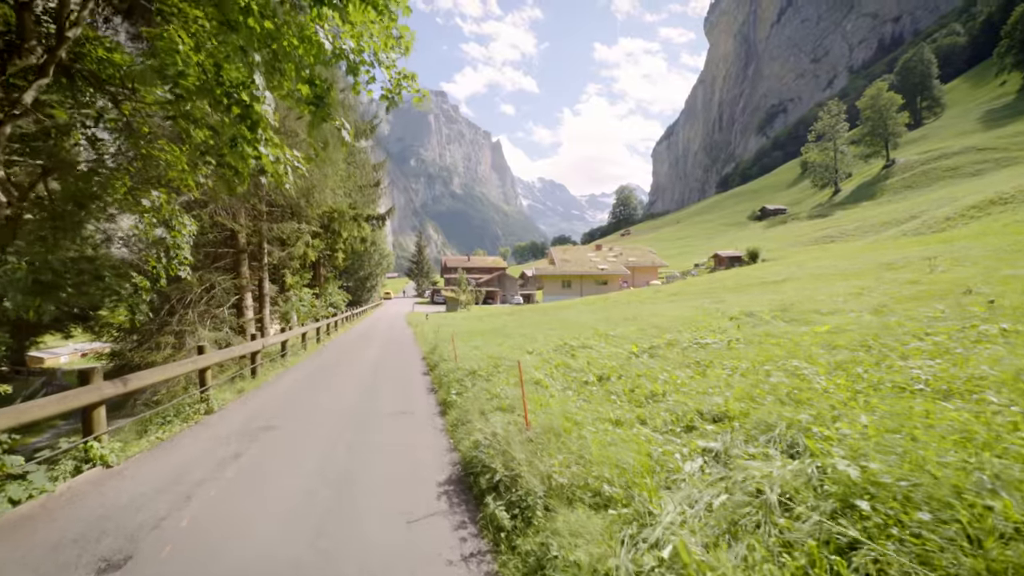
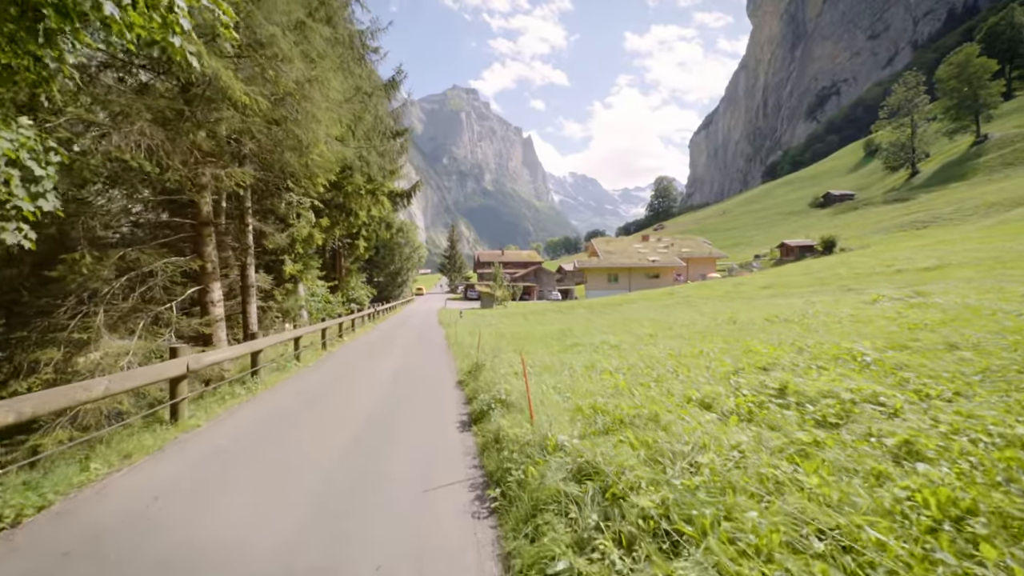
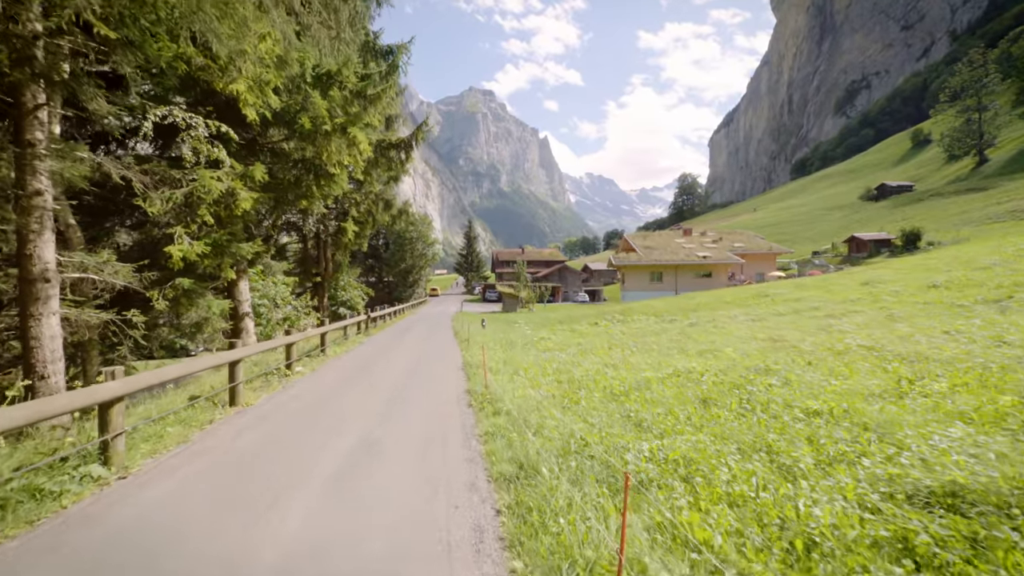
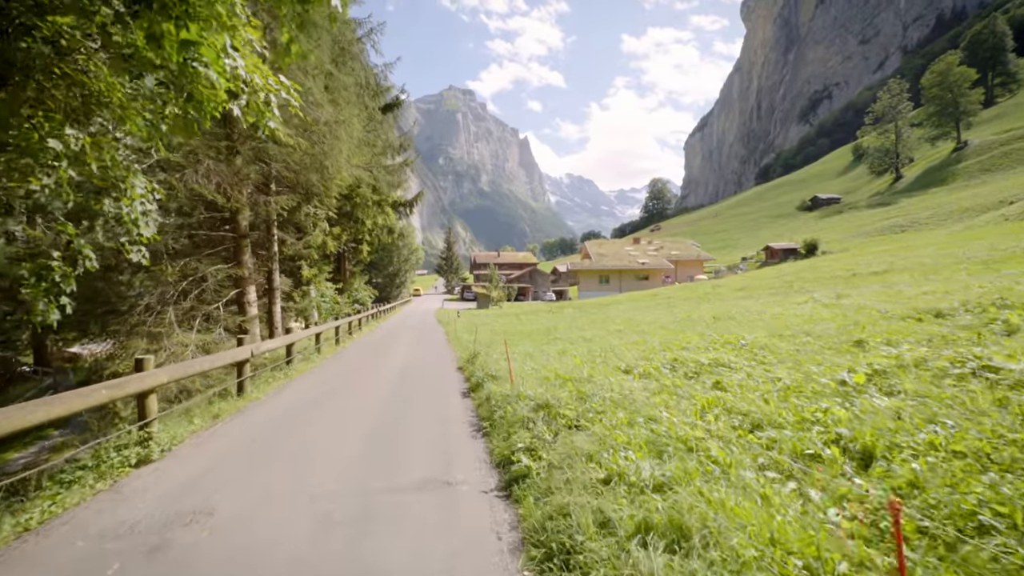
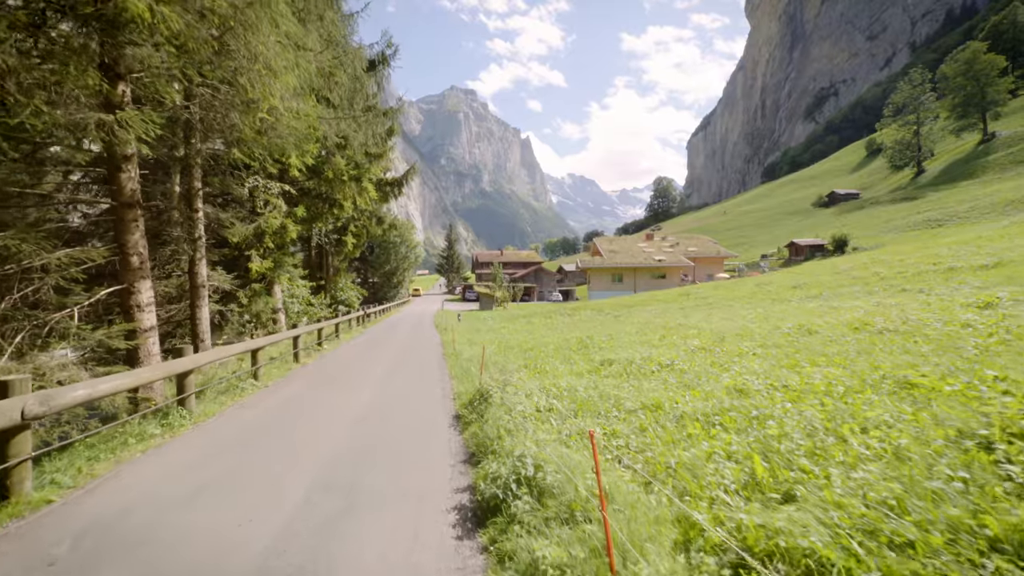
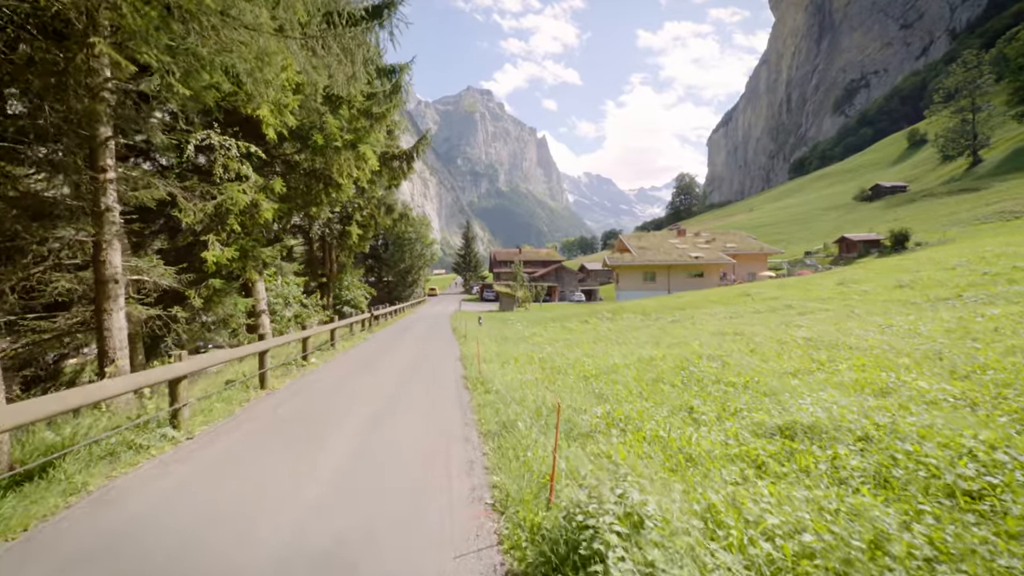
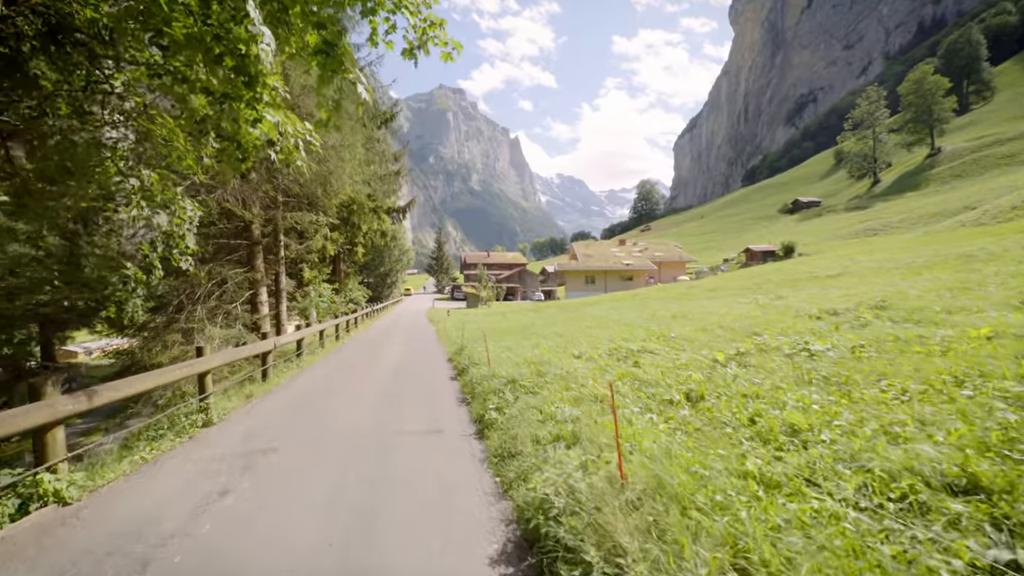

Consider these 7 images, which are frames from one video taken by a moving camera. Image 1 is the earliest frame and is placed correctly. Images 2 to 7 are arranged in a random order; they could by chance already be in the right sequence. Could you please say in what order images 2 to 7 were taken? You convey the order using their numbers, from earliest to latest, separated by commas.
7, 4, 2, 5, 6, 3
